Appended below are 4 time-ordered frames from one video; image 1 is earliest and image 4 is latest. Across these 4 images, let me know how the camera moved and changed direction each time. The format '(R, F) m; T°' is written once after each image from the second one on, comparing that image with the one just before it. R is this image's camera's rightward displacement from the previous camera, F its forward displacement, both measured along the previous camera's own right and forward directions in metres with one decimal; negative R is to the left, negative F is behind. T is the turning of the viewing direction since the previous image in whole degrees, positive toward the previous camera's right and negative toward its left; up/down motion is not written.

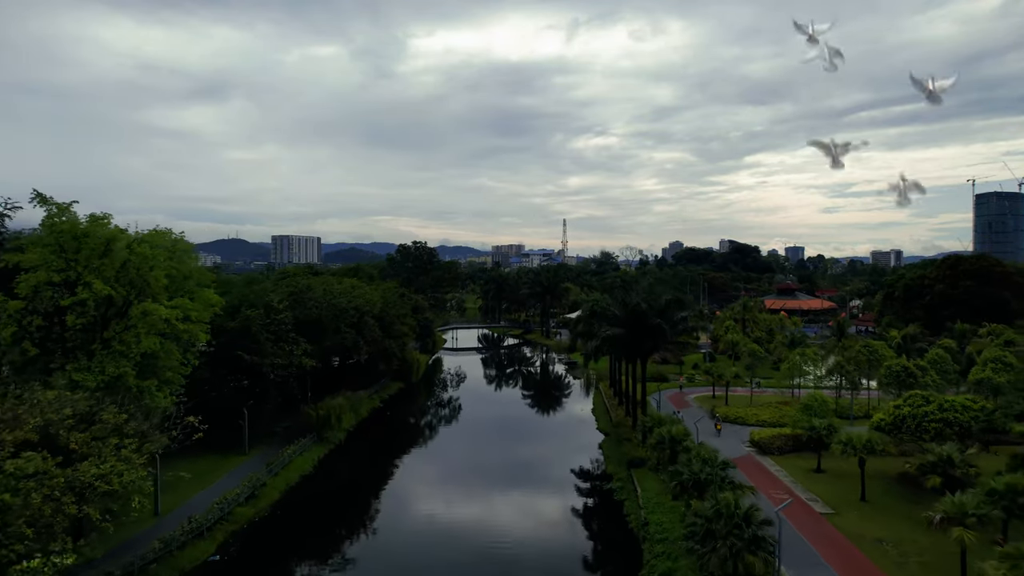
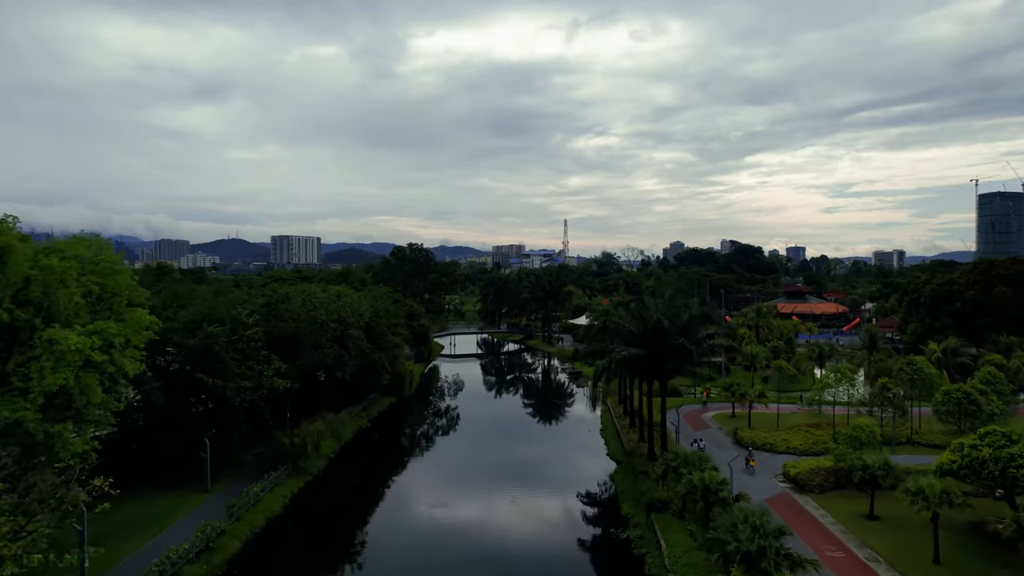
(0.0, +3.5) m; 0°
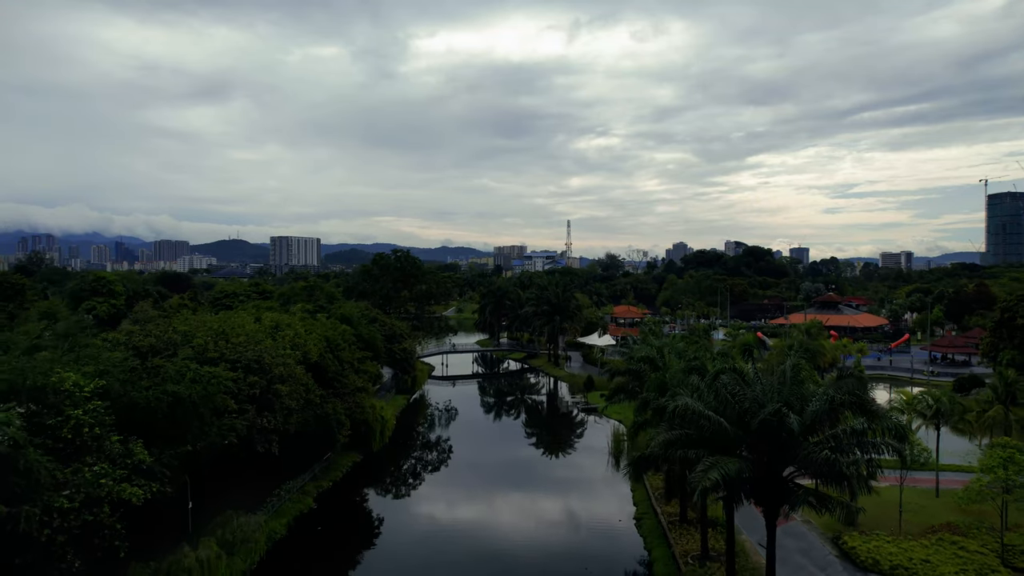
(+0.1, +10.2) m; 0°
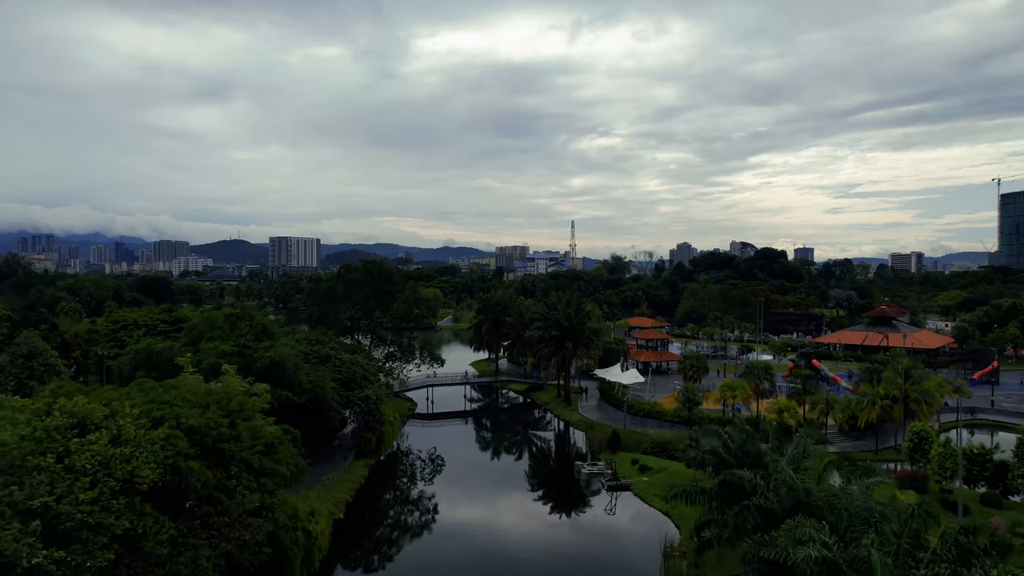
(+0.1, +13.1) m; 0°
